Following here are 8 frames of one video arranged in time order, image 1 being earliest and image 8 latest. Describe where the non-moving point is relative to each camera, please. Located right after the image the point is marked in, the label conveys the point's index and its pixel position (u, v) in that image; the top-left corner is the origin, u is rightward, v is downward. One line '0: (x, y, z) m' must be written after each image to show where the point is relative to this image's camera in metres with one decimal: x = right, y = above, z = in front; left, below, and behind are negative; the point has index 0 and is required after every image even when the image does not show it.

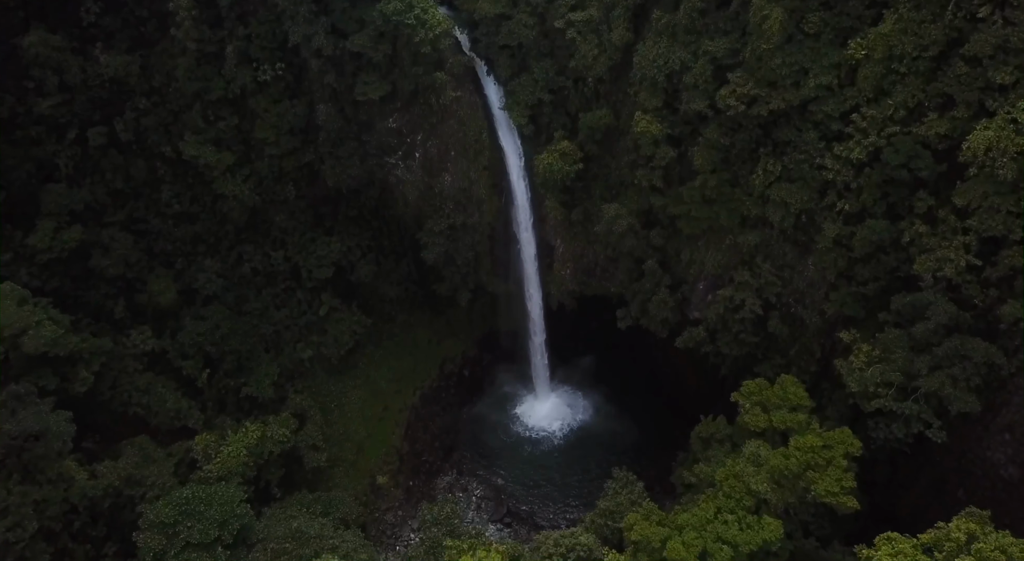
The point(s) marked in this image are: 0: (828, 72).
0: (+4.8, +3.2, +10.7) m
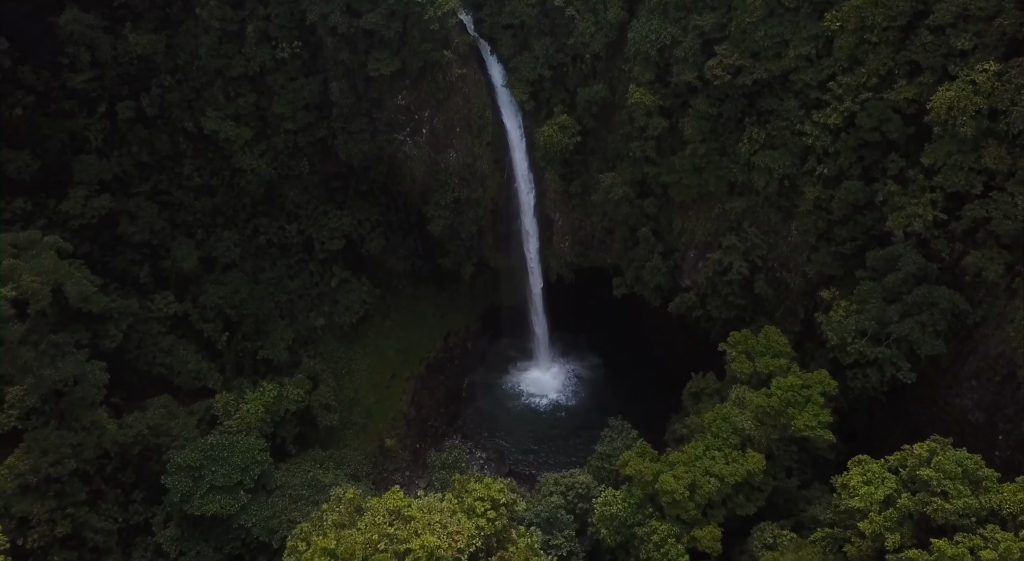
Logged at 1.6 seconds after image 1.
0: (+4.8, +3.9, +11.6) m
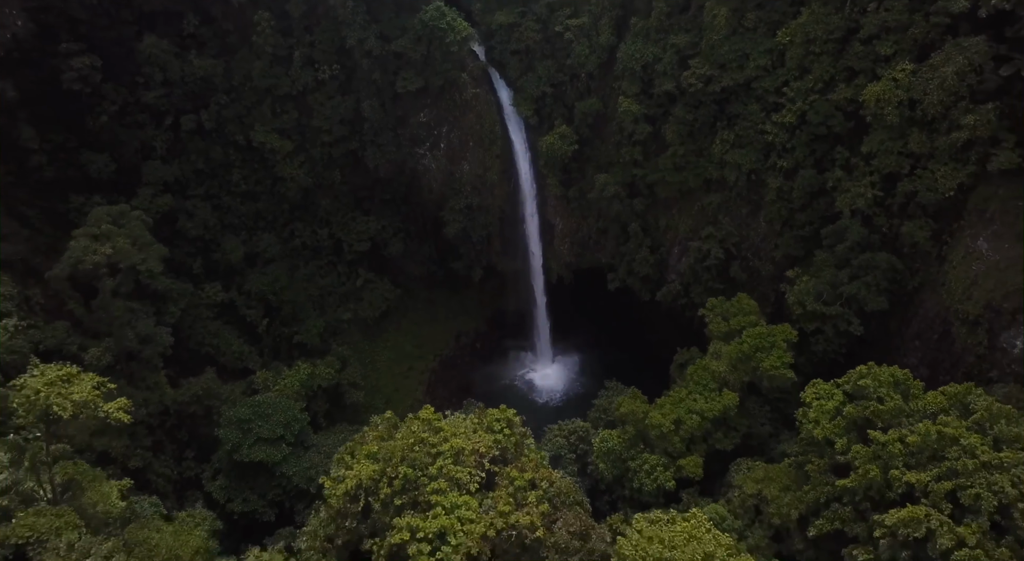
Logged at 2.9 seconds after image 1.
0: (+5.0, +4.5, +14.0) m
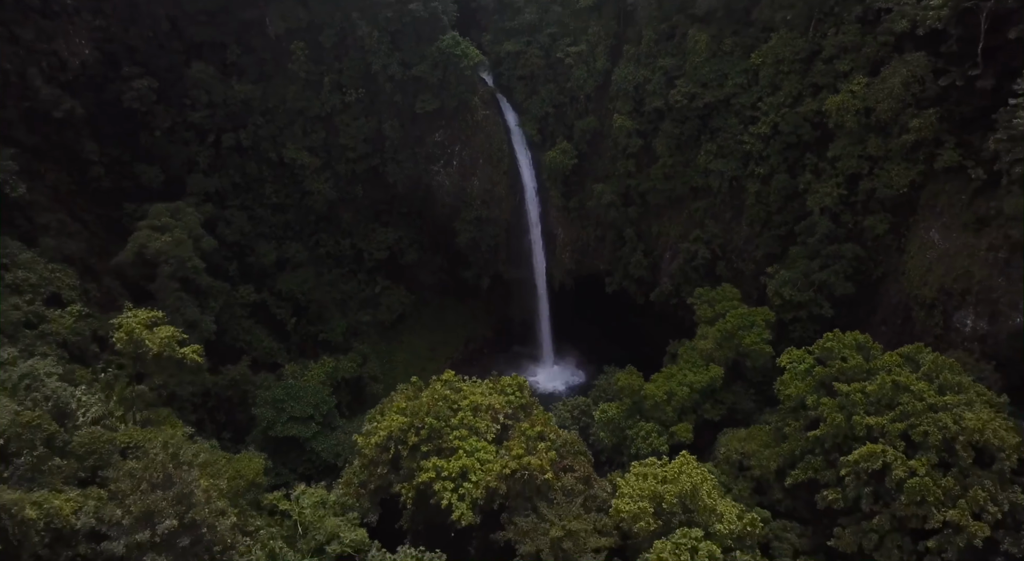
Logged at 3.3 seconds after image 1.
0: (+5.2, +4.6, +16.0) m
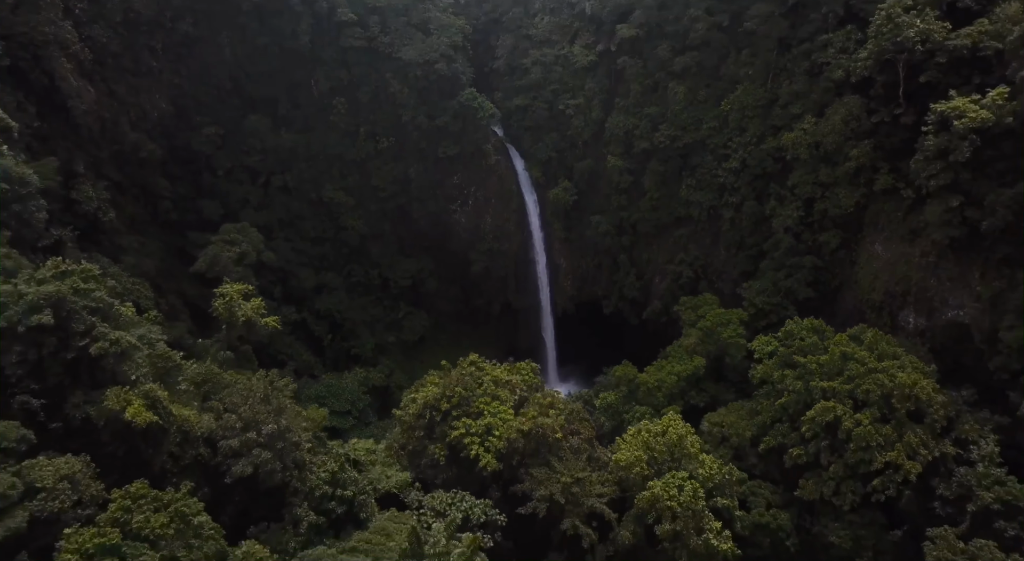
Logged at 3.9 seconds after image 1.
0: (+5.4, +4.3, +19.0) m
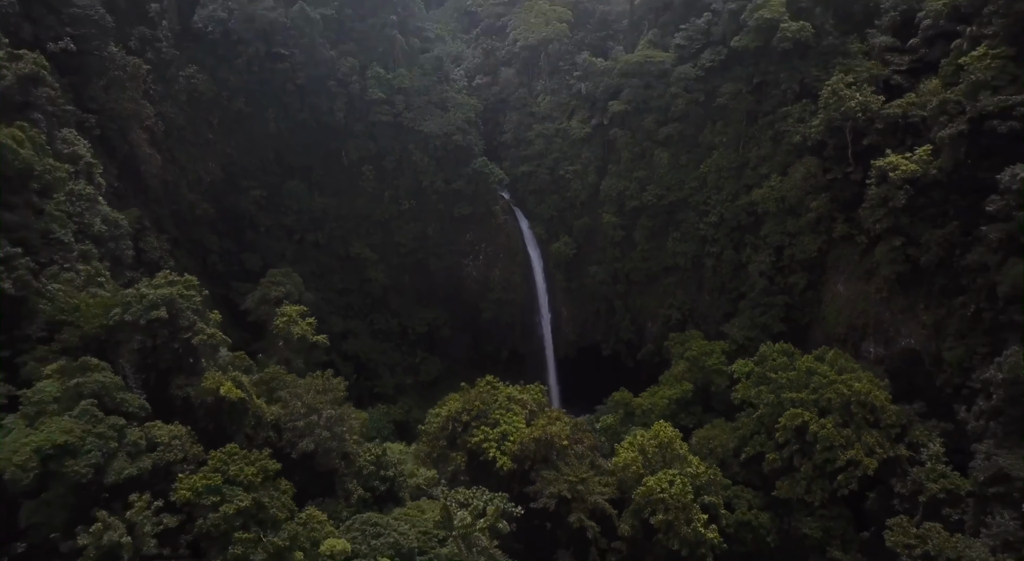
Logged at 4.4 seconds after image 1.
0: (+5.6, +3.0, +21.8) m
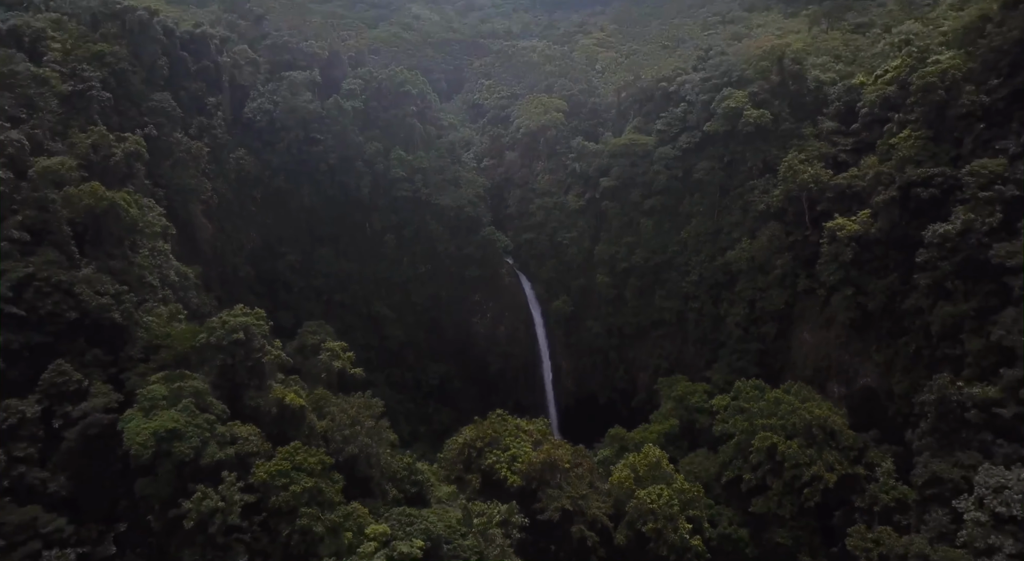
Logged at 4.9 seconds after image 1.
0: (+5.8, +1.2, +24.9) m
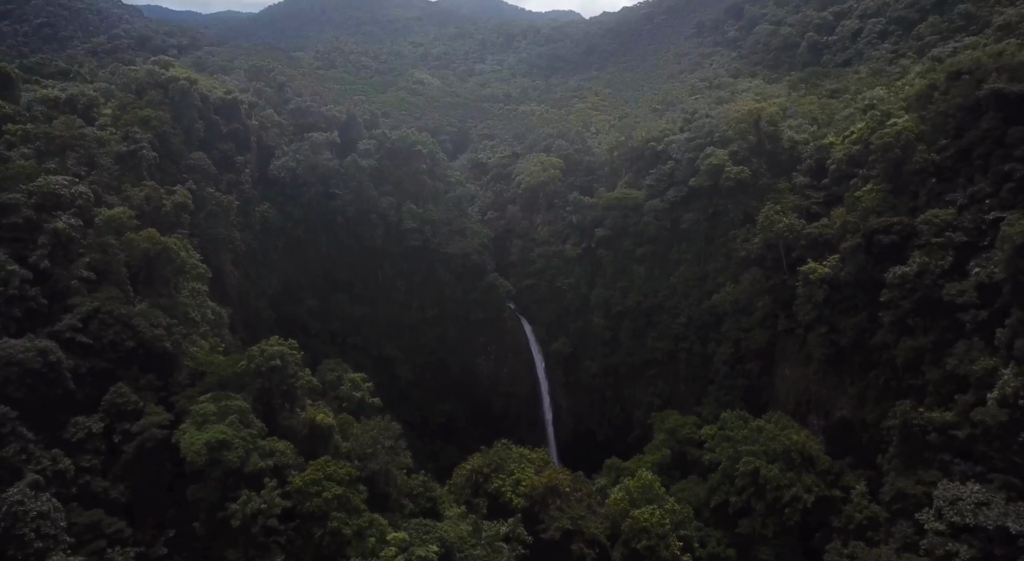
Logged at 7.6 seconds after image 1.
0: (+5.9, -0.4, +26.8) m
